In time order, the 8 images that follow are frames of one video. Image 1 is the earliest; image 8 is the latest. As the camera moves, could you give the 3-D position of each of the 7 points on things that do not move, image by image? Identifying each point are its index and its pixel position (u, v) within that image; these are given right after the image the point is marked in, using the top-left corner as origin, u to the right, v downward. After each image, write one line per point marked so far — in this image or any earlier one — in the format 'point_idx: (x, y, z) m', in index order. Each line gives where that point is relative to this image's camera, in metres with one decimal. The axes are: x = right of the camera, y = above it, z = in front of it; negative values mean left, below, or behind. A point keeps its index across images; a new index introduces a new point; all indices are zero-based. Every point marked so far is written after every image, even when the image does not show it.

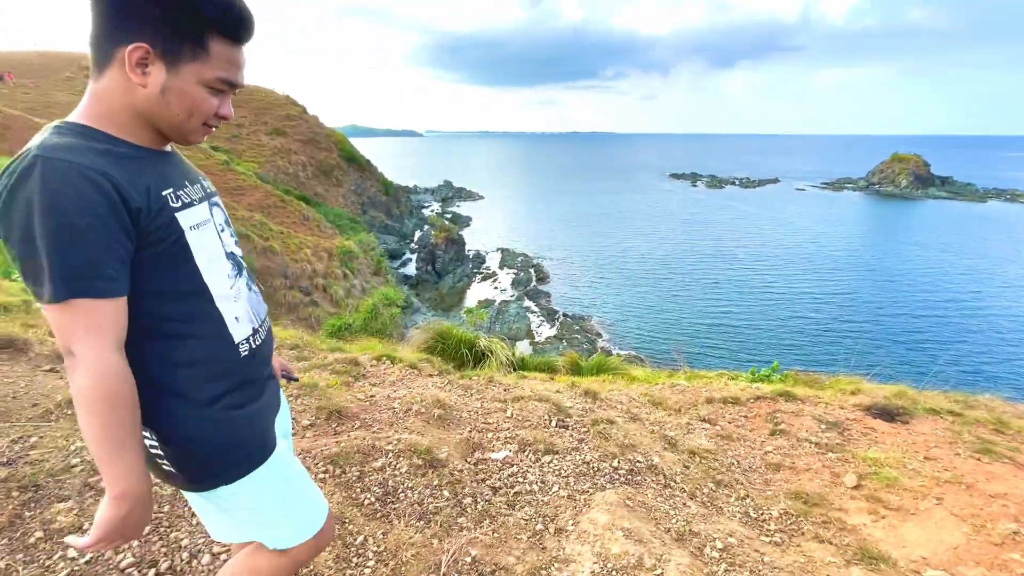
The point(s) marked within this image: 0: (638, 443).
0: (+1.1, -1.3, +3.8) m
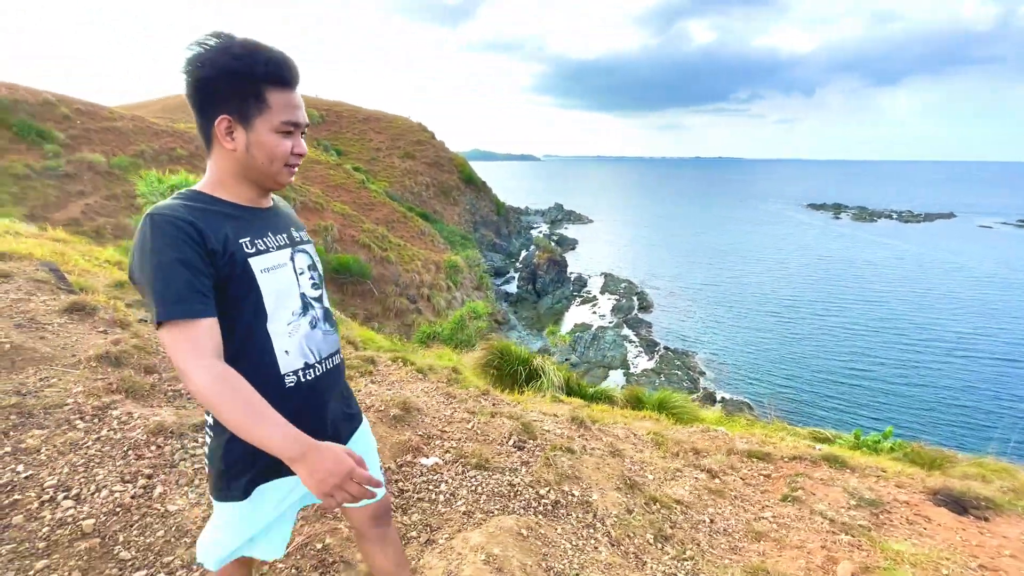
0: (+0.6, -1.5, +3.5) m
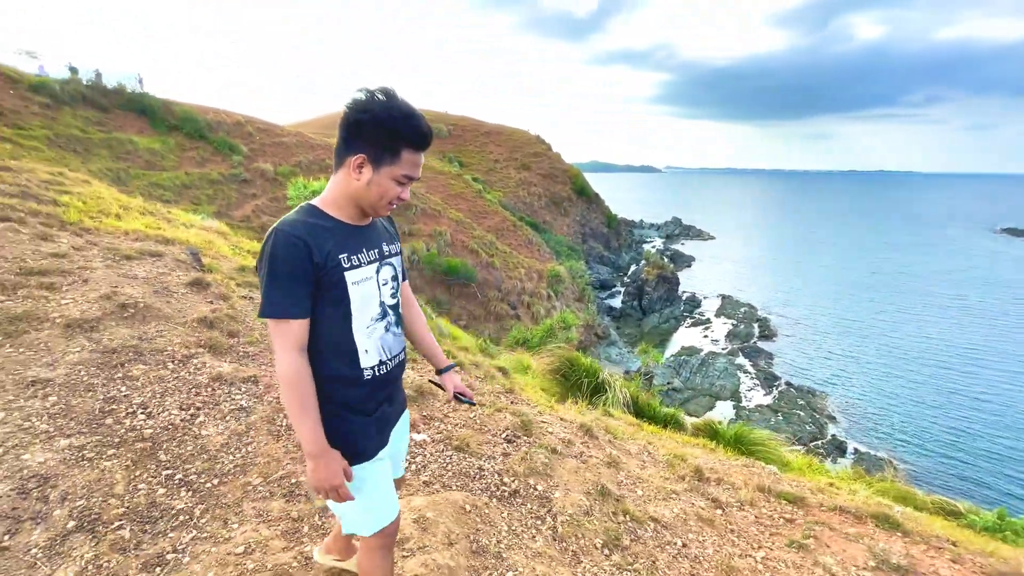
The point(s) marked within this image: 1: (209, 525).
0: (+0.4, -1.6, +3.6) m
1: (-1.8, -1.3, +2.5) m
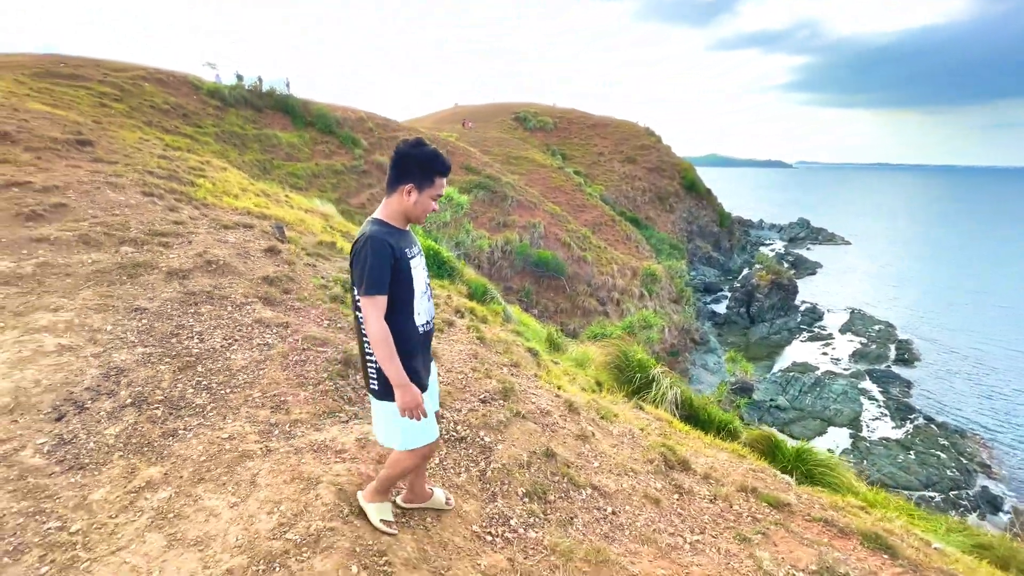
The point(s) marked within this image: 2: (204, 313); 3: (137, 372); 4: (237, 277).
0: (0.0, -1.3, +4.0) m
1: (-2.4, -1.0, +3.4) m
2: (-3.4, -0.3, +4.8) m
3: (-3.2, -0.7, +3.7) m
4: (-3.6, +0.1, +5.8) m
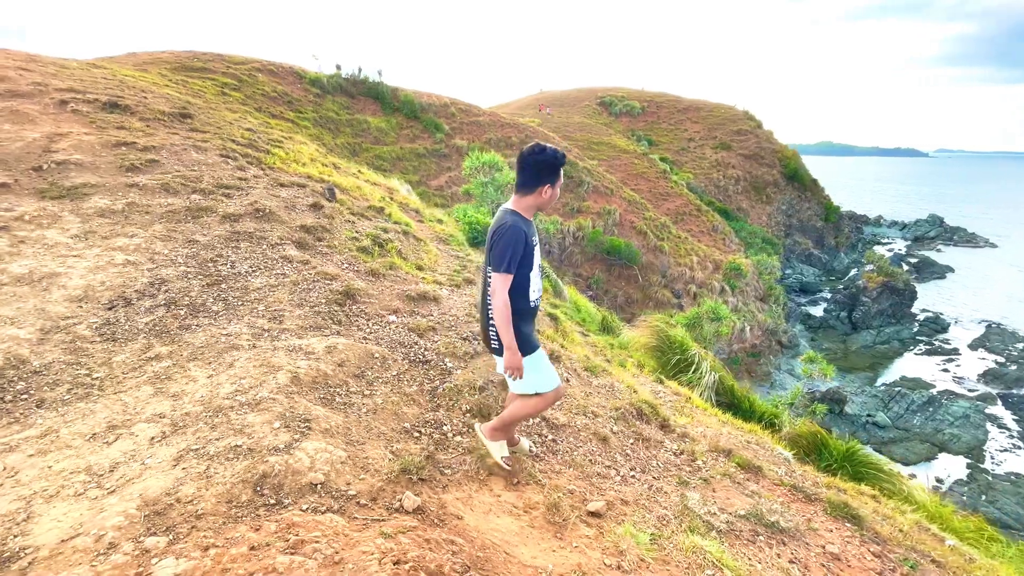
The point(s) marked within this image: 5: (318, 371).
0: (-0.4, -0.8, +4.3) m
1: (-2.8, -0.3, +4.1) m
2: (-3.5, +0.5, +5.7) m
3: (-3.5, +0.1, +4.5) m
4: (-3.5, +1.0, +6.6) m
5: (-1.6, -0.7, +3.5) m
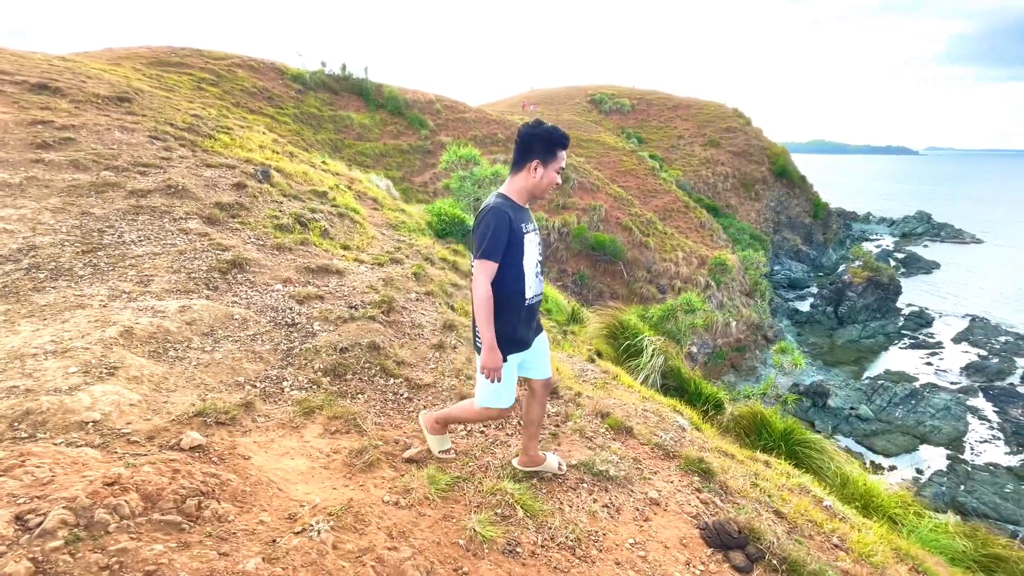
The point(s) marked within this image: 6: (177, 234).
0: (-1.6, -0.4, +4.3) m
1: (-4.0, +0.1, +4.1) m
2: (-4.8, +0.9, +5.6) m
3: (-4.8, +0.4, +4.5) m
4: (-4.8, +1.3, +6.6) m
5: (-2.8, -0.3, +3.5) m
6: (-4.2, +0.7, +5.4) m
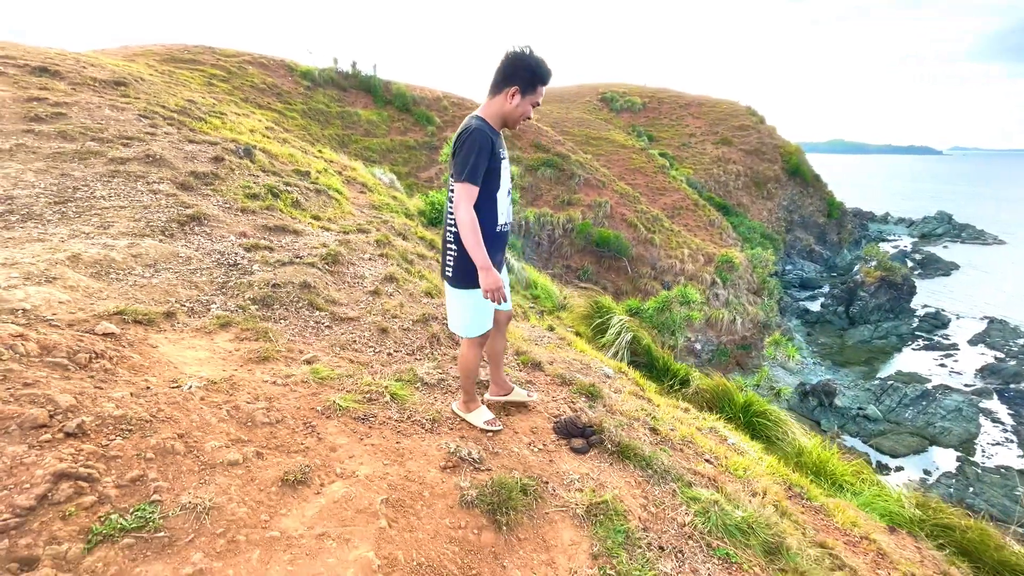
0: (-2.5, +0.2, +4.7) m
1: (-4.9, +0.7, +4.6) m
2: (-5.6, +1.5, +6.1) m
3: (-5.6, +1.0, +5.0) m
4: (-5.6, +1.9, +7.1) m
5: (-3.7, +0.3, +3.9) m
6: (-5.0, +1.3, +5.9) m
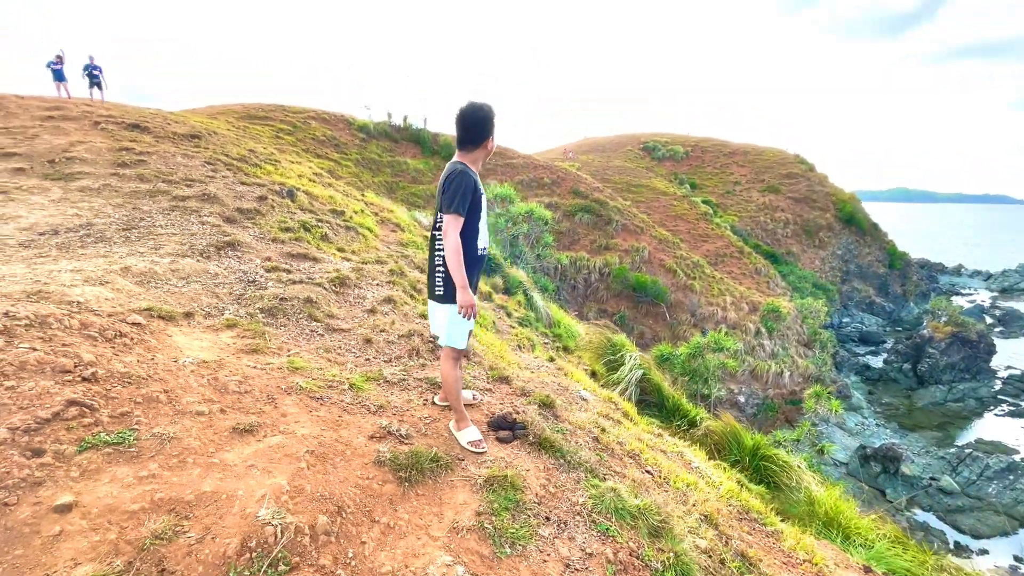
0: (-2.7, 0.0, +5.5) m
1: (-5.1, +0.6, +5.6) m
2: (-5.7, +1.2, +7.3) m
3: (-5.8, +0.9, +6.1) m
4: (-5.6, +1.6, +8.3) m
5: (-4.0, +0.2, +4.8) m
6: (-5.1, +1.0, +7.0) m
